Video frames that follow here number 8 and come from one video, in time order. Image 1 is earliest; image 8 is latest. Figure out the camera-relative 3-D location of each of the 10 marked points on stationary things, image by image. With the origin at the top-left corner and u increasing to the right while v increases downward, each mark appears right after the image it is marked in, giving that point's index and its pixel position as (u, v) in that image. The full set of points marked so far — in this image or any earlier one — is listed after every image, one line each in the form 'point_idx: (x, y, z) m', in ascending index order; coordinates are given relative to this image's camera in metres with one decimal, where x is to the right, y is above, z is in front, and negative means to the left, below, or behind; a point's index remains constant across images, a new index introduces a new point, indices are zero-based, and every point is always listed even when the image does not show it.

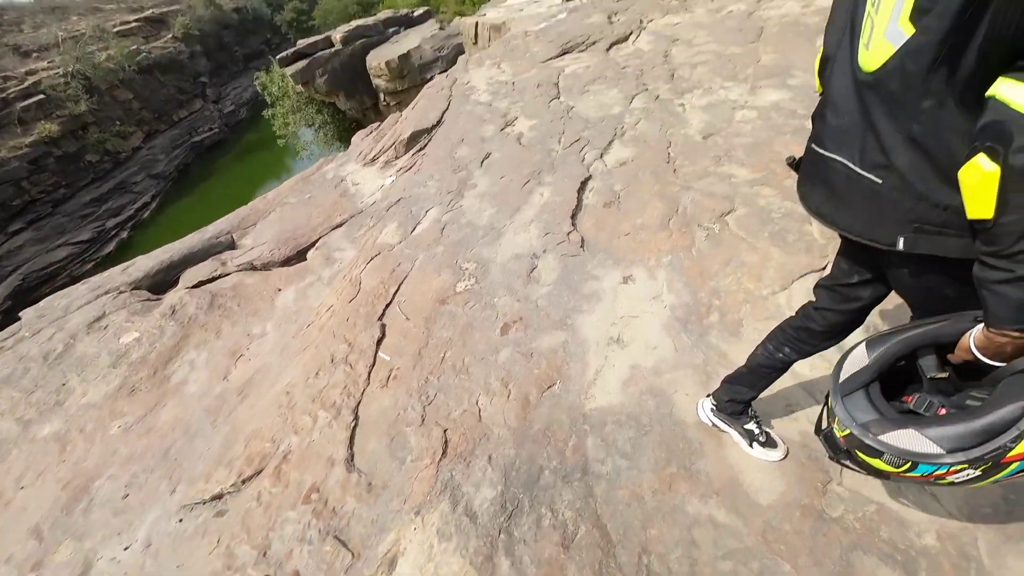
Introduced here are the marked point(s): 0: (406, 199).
0: (-1.1, +0.9, +4.3) m
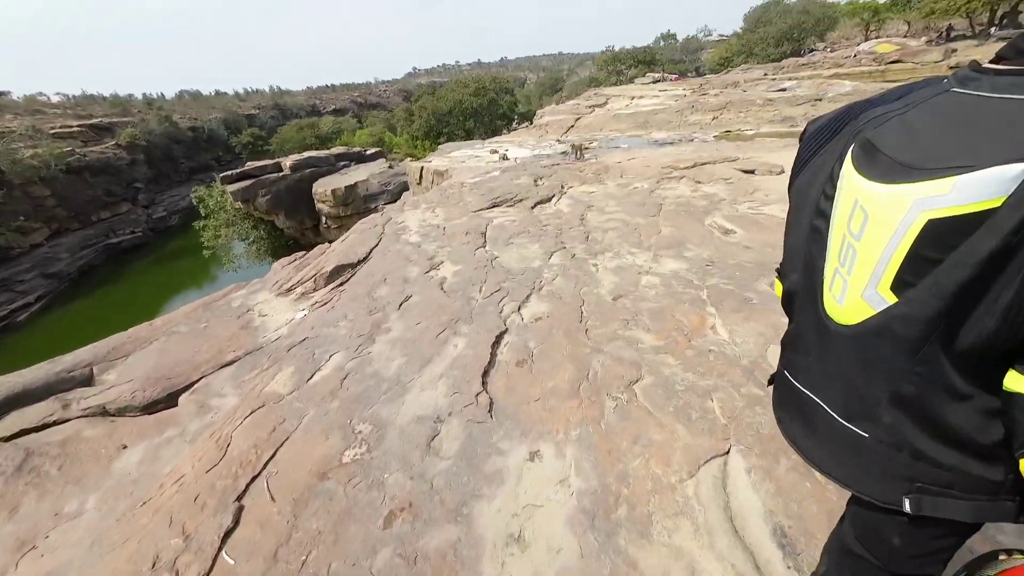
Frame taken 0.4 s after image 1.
0: (-1.9, -0.5, +4.0) m
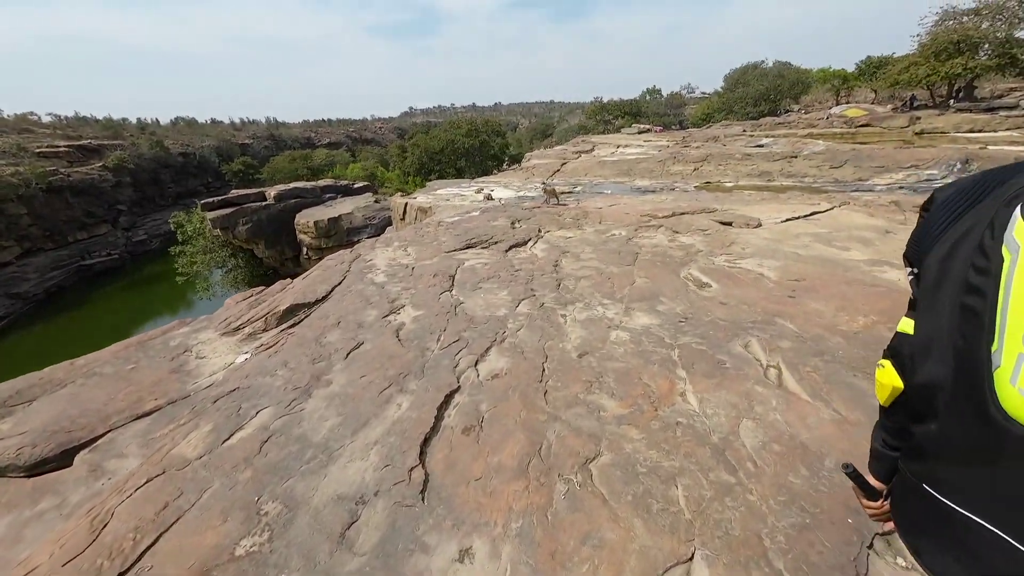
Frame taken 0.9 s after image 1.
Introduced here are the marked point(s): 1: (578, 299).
0: (-2.2, -0.8, +3.6) m
1: (+0.7, -0.1, +4.9) m
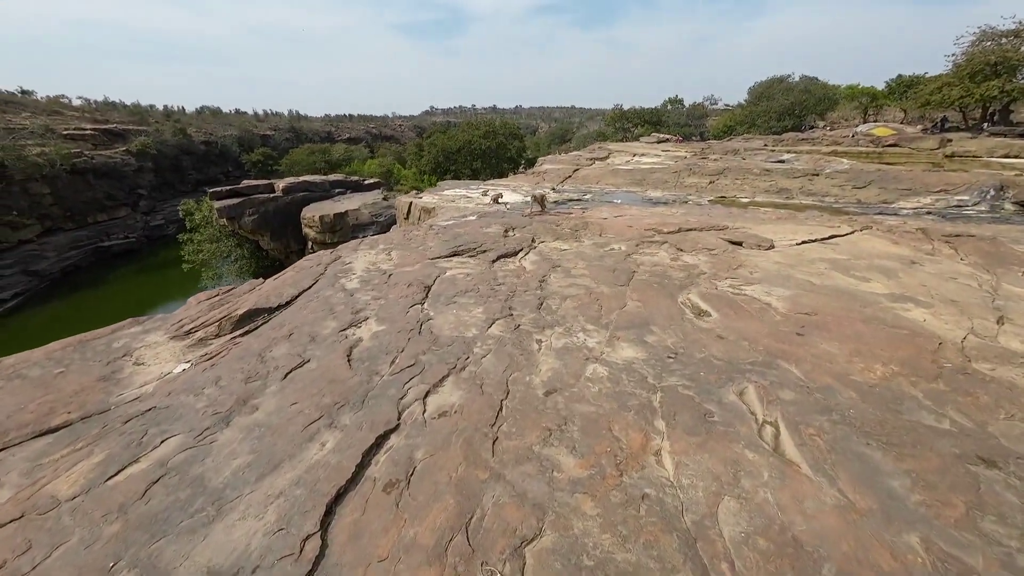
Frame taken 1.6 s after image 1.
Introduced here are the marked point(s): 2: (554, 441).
0: (-2.6, -0.9, +3.2) m
1: (+0.5, -0.4, +4.4) m
2: (+0.3, -1.0, +2.7) m
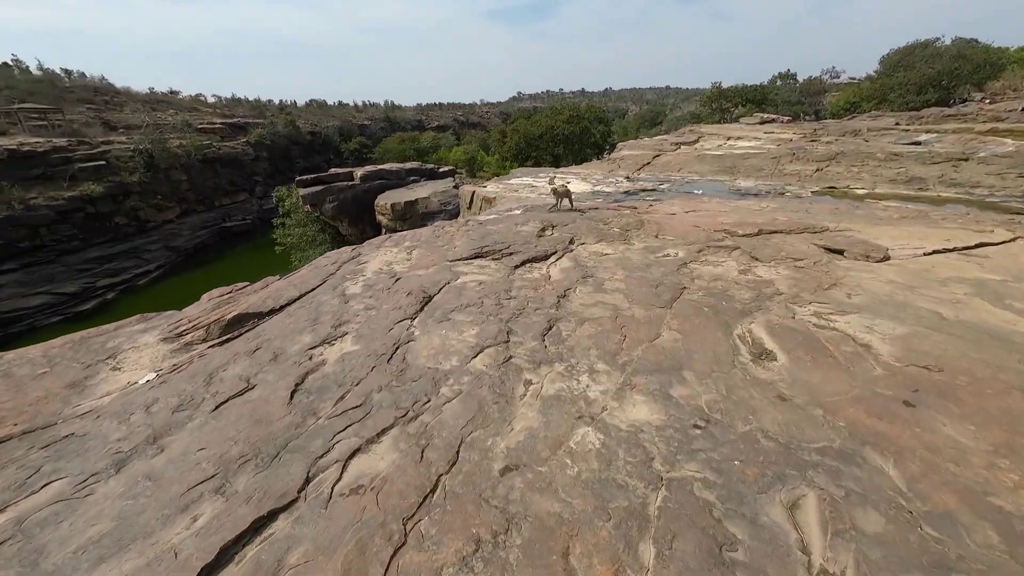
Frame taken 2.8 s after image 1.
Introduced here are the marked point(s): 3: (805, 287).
0: (-2.9, -1.0, +2.9) m
1: (+0.4, -0.6, +3.5) m
2: (-0.1, -1.2, +1.9) m
3: (+3.4, 0.0, +4.9) m
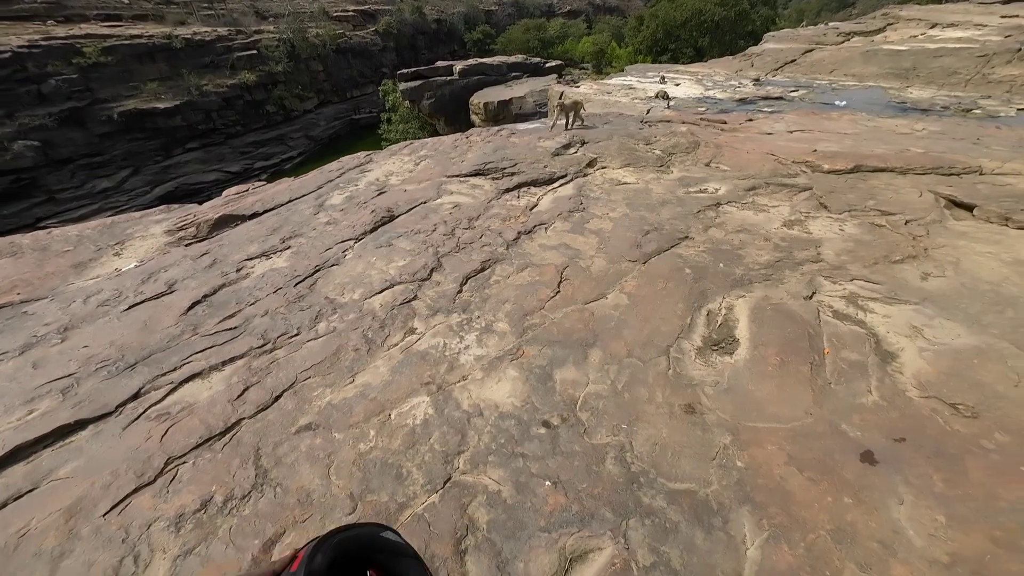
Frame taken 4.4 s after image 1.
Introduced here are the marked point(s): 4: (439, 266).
0: (-3.7, -0.2, +3.3) m
1: (-0.3, -0.1, +3.1) m
2: (-1.3, -1.0, +1.8) m
3: (+2.9, +0.3, +3.5) m
4: (-0.6, +0.2, +3.5) m
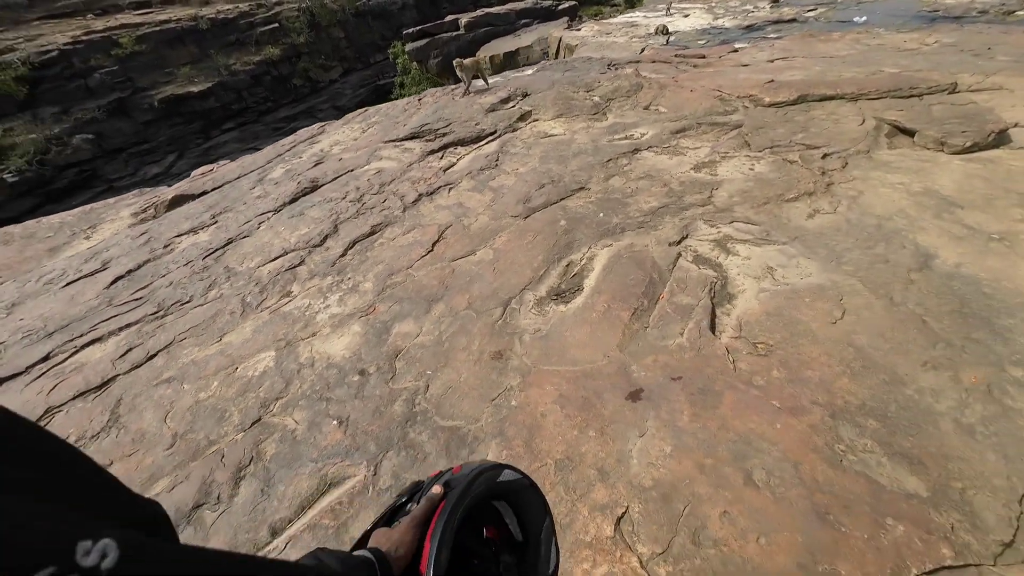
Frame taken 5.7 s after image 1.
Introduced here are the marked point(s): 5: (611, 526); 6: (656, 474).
0: (-4.6, 0.0, +3.9) m
1: (-1.3, +0.2, +3.3) m
2: (-2.4, -0.9, +2.2) m
3: (+2.0, +0.7, +3.4) m
4: (-1.5, +0.5, +3.7) m
5: (+0.4, -0.9, +1.6) m
6: (+0.6, -0.8, +1.7) m
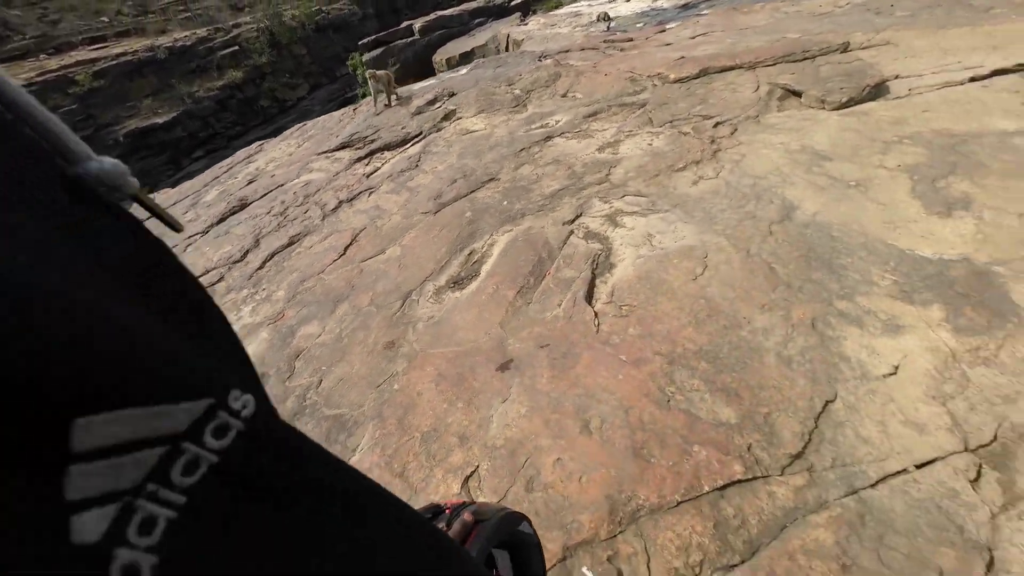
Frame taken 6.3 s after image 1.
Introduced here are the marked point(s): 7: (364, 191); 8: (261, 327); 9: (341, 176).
0: (-5.3, -0.5, +3.9) m
1: (-2.0, +0.1, +3.4) m
2: (-3.0, -1.1, +2.3) m
3: (+1.2, +1.0, +3.6) m
4: (-2.3, +0.4, +3.8) m
5: (-0.2, -0.8, +1.7) m
6: (0.0, -0.6, +1.9) m
7: (-1.5, +1.0, +4.3) m
8: (-1.7, -0.3, +2.9) m
9: (-1.9, +1.3, +4.8) m
